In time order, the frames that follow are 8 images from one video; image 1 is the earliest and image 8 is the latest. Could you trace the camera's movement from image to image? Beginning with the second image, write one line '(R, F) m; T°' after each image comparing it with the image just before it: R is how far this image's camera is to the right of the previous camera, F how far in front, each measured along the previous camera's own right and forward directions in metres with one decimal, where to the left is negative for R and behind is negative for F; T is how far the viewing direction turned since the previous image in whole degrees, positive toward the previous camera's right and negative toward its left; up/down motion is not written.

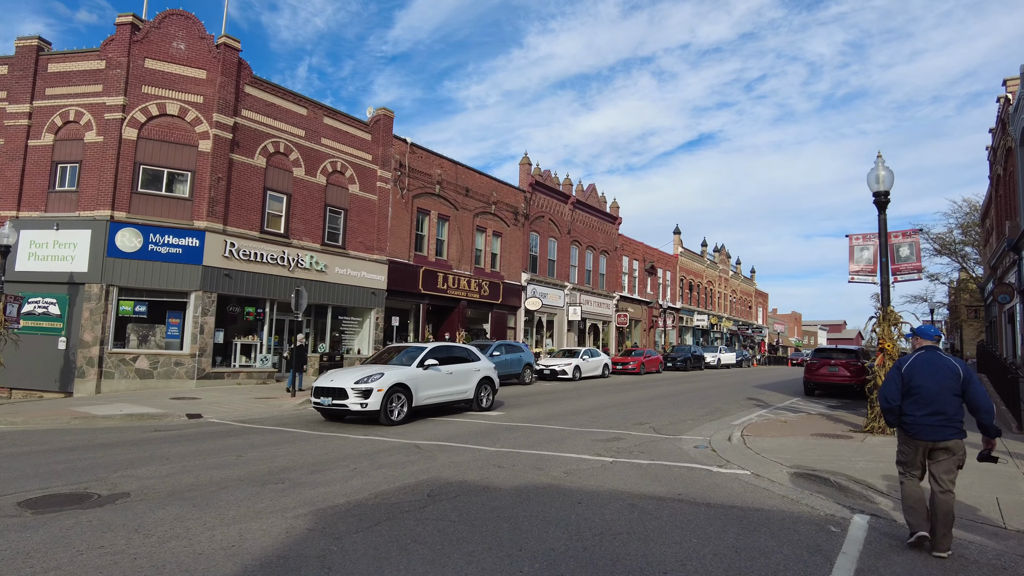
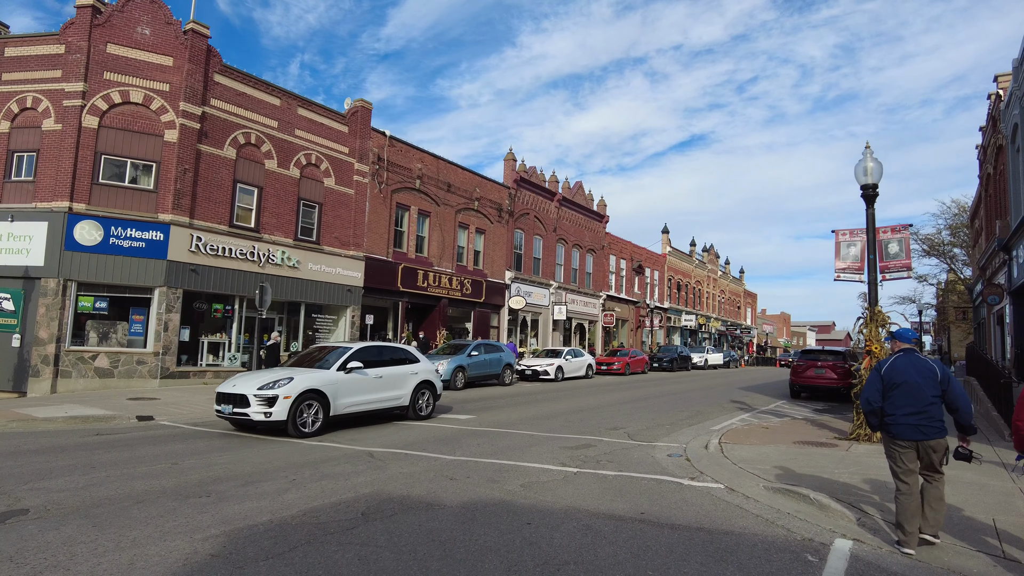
(+0.4, +0.6) m; +1°
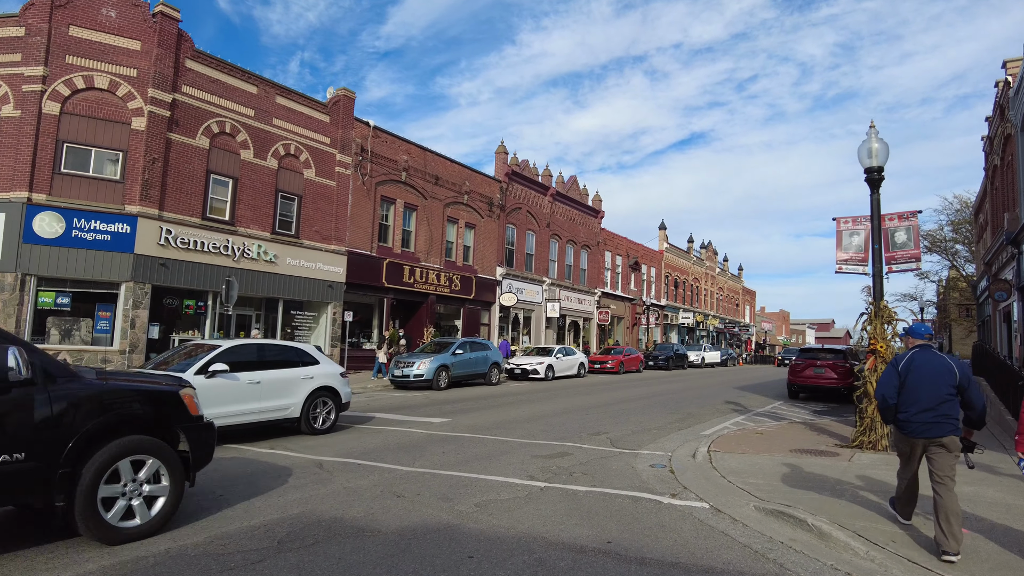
(+0.4, +0.9) m; 0°
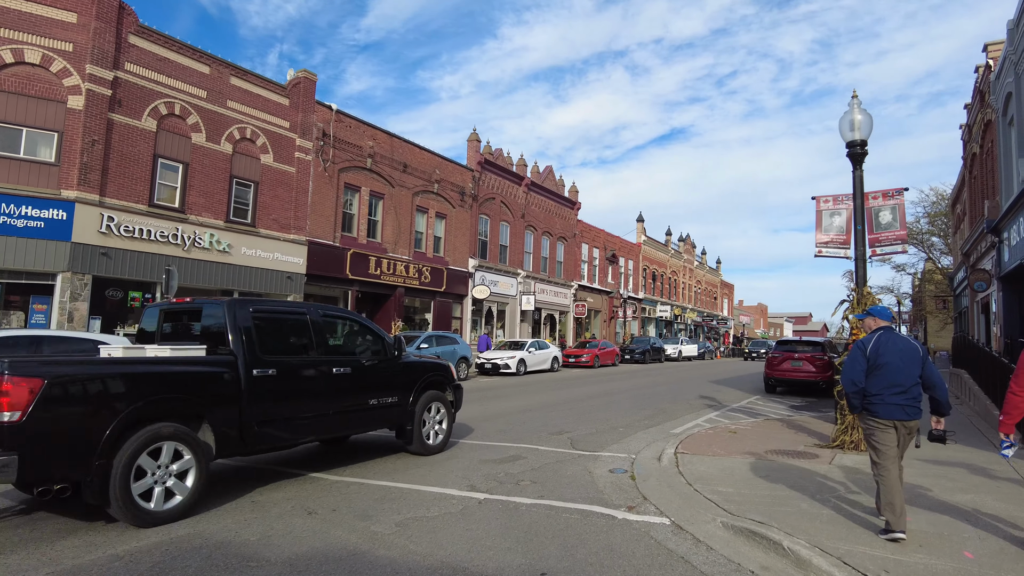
(+0.4, +0.9) m; +2°
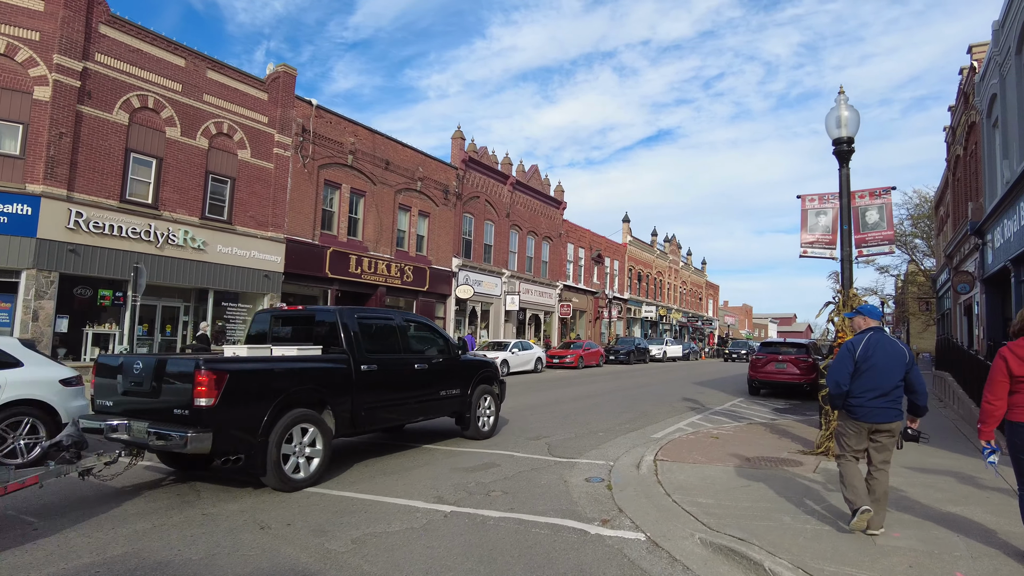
(+0.1, +0.3) m; +1°
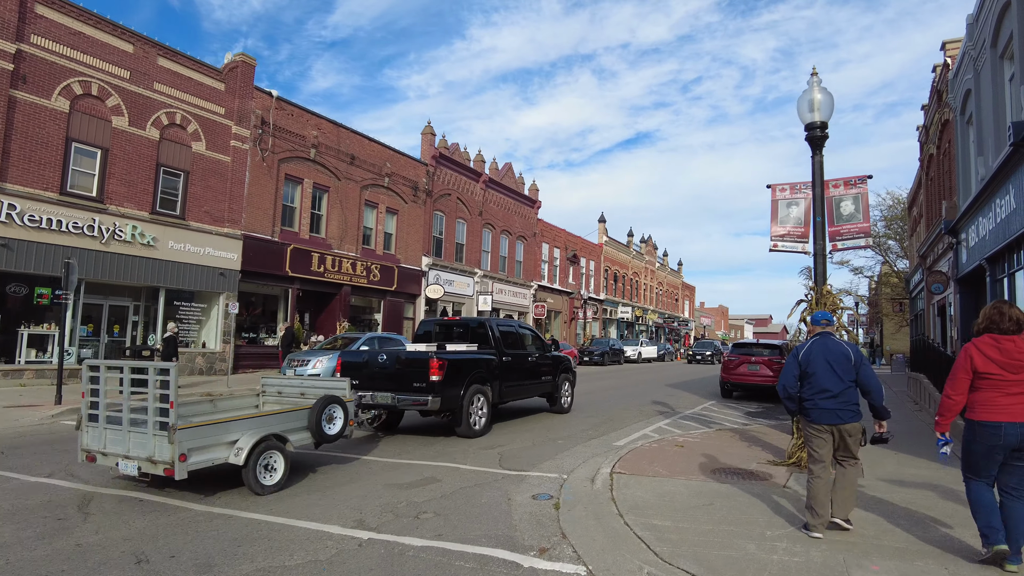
(+0.4, +0.7) m; +2°
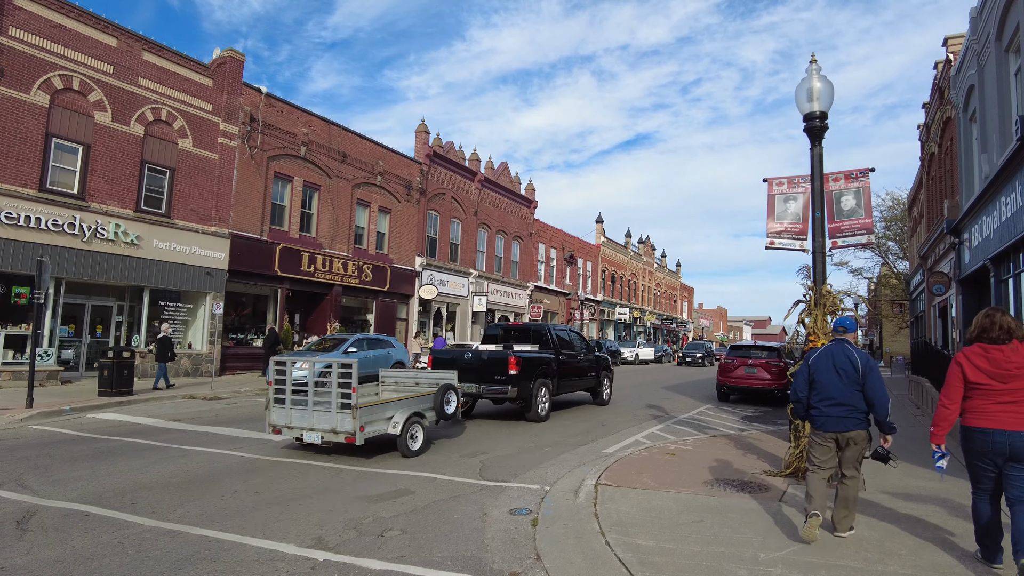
(+0.2, +0.4) m; 0°
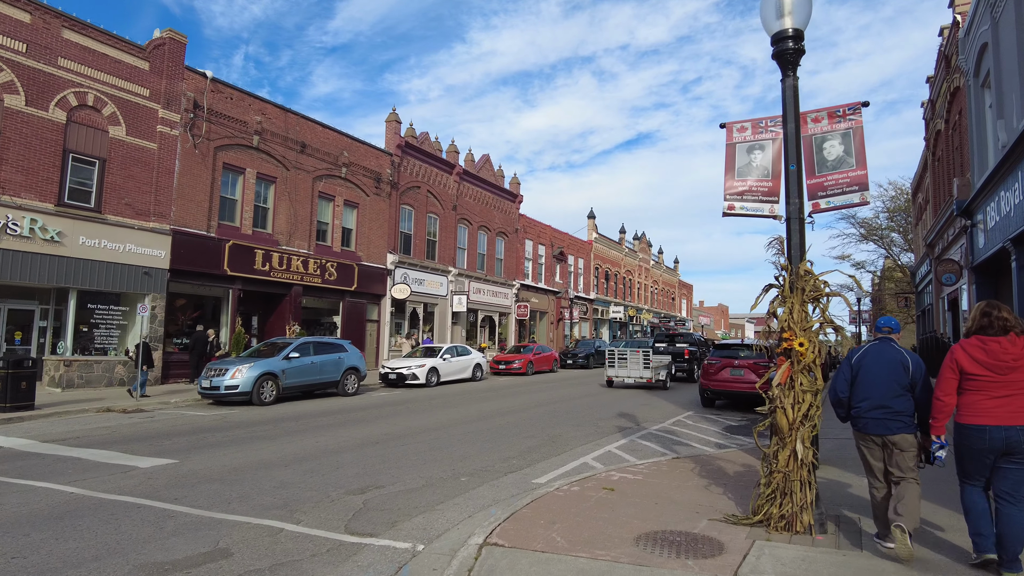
(+1.0, +1.7) m; 0°
